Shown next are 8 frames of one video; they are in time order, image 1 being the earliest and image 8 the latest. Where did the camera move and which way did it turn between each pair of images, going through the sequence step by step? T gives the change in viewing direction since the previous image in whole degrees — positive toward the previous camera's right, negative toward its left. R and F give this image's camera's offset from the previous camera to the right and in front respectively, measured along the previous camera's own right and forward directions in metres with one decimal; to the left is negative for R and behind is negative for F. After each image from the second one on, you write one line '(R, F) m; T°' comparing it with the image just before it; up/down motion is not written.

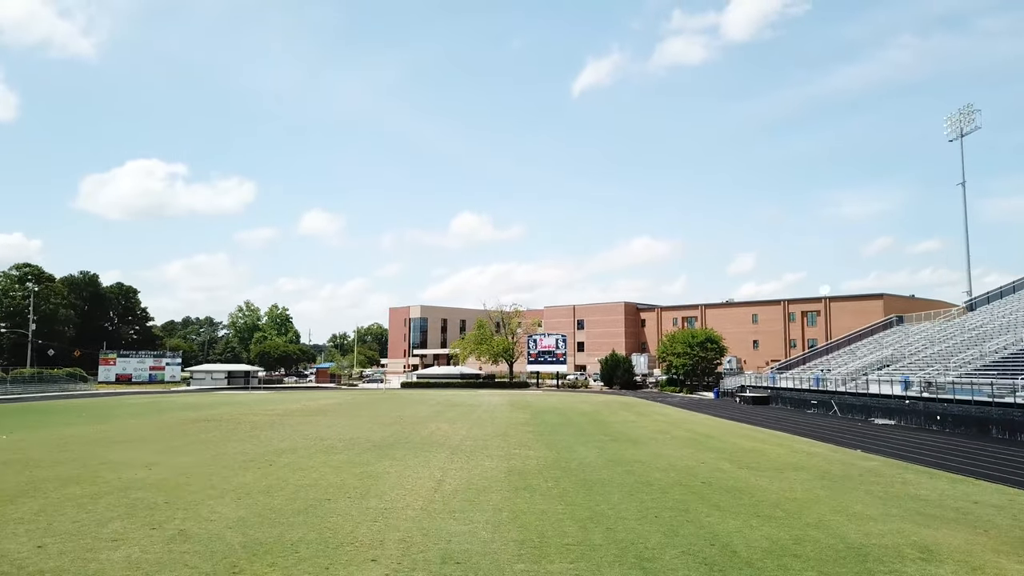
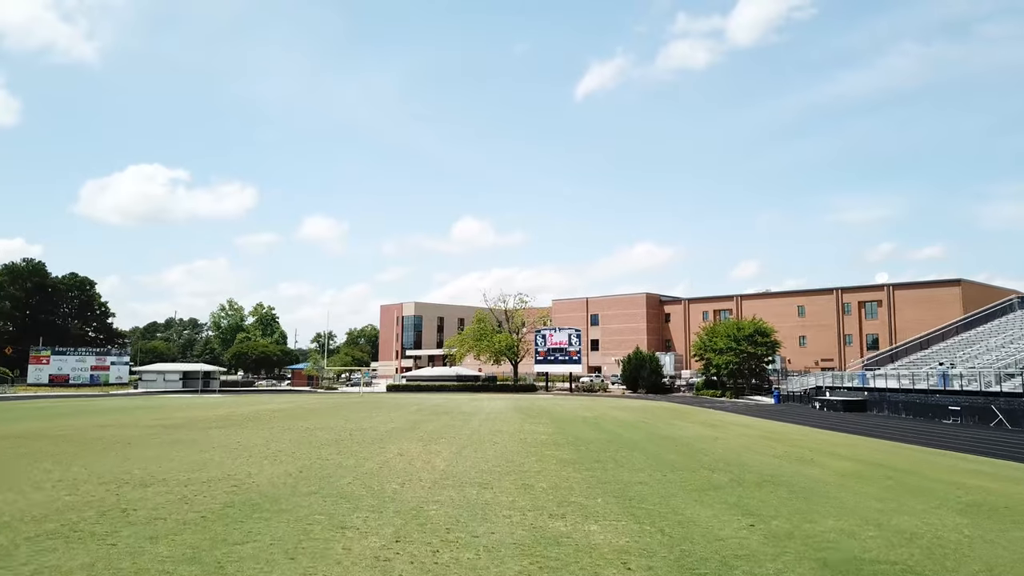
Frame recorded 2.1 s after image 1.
(-0.4, +11.5) m; 0°
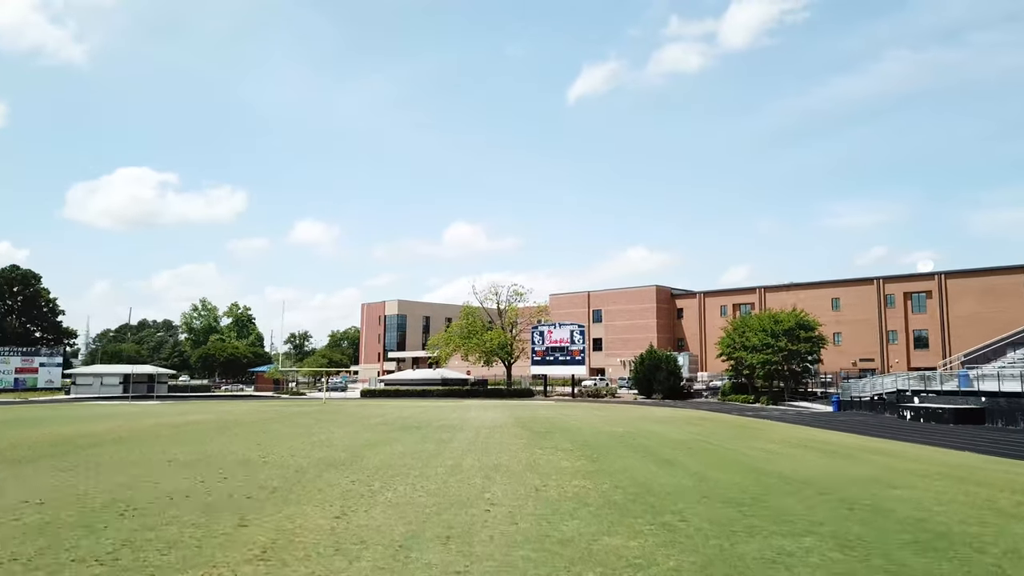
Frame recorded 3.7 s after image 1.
(-0.3, +8.7) m; +1°
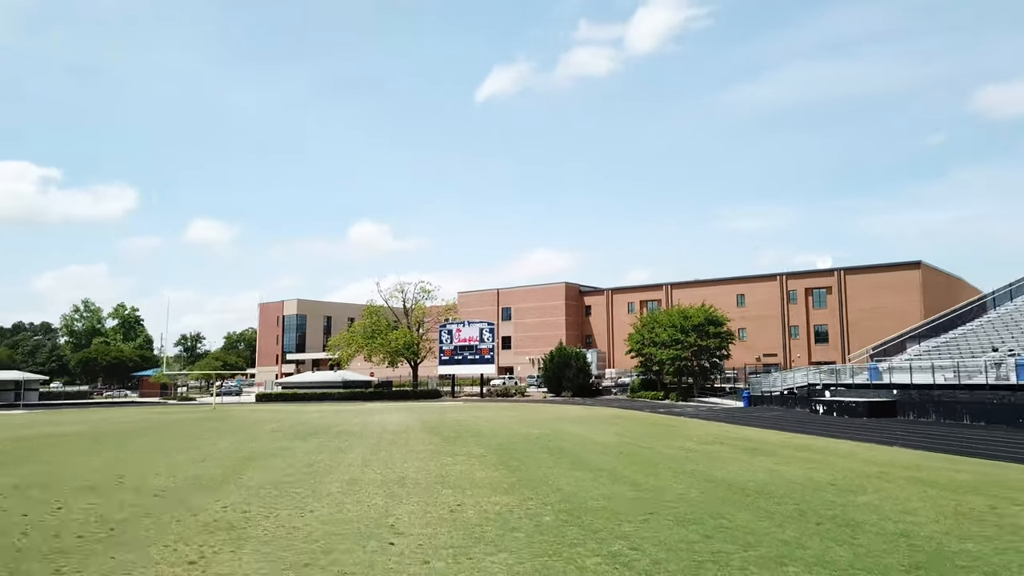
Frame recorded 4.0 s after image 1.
(0.0, +1.8) m; +8°
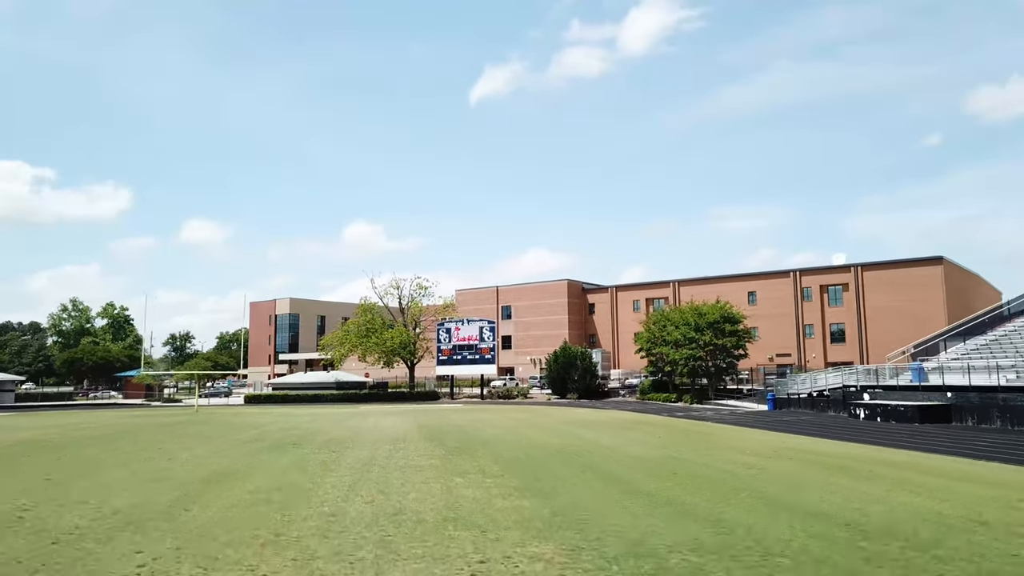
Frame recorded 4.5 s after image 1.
(-0.5, +2.7) m; 0°
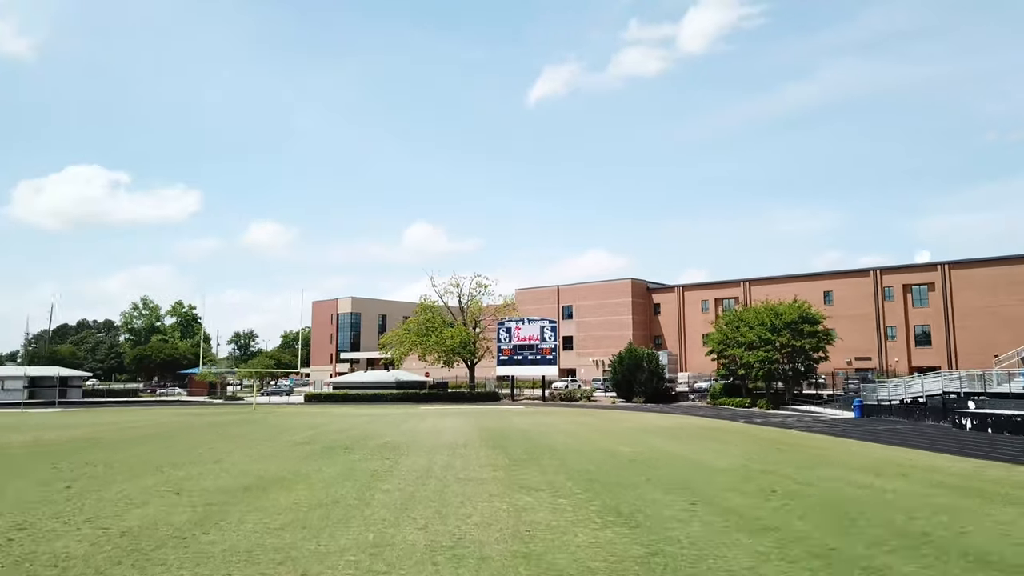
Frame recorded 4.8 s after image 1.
(-0.3, +1.6) m; -5°
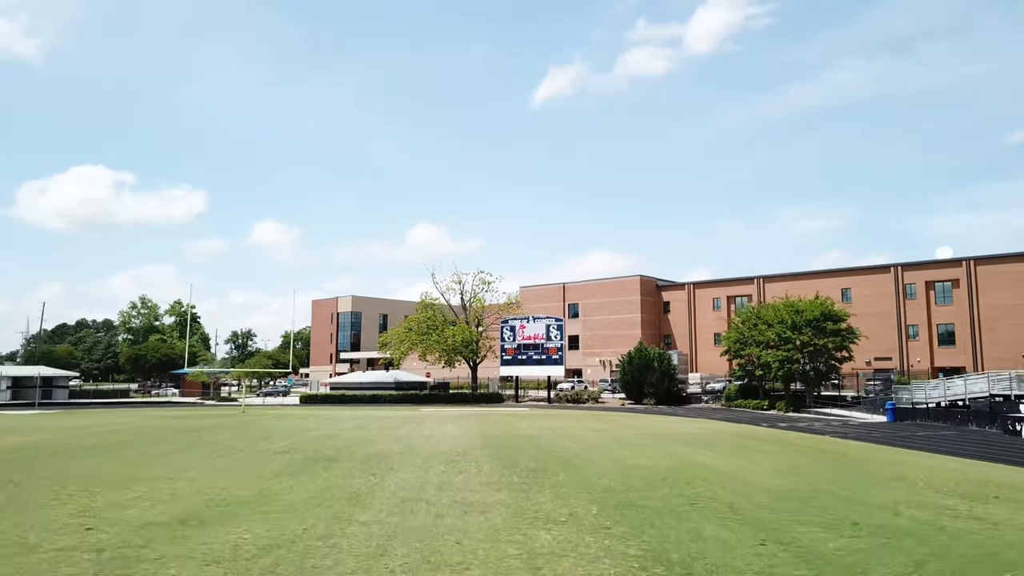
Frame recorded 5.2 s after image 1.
(-0.1, +2.1) m; 0°
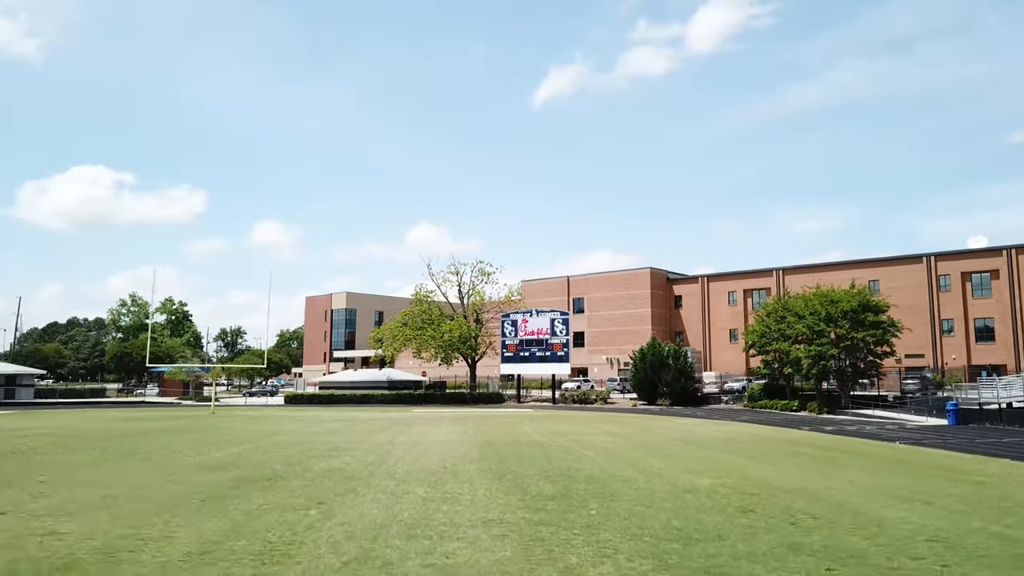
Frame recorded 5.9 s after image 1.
(-0.1, +3.7) m; 0°
